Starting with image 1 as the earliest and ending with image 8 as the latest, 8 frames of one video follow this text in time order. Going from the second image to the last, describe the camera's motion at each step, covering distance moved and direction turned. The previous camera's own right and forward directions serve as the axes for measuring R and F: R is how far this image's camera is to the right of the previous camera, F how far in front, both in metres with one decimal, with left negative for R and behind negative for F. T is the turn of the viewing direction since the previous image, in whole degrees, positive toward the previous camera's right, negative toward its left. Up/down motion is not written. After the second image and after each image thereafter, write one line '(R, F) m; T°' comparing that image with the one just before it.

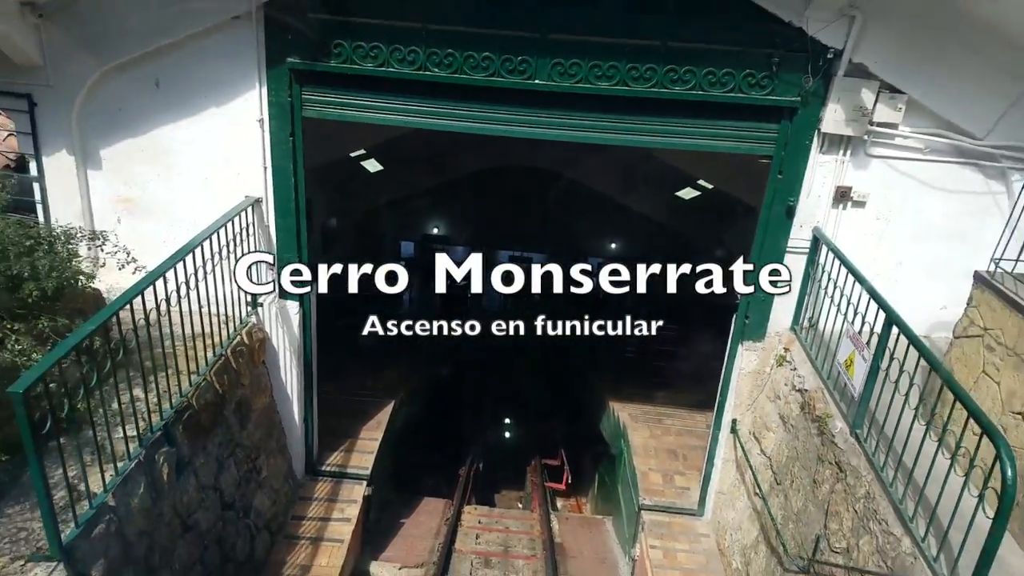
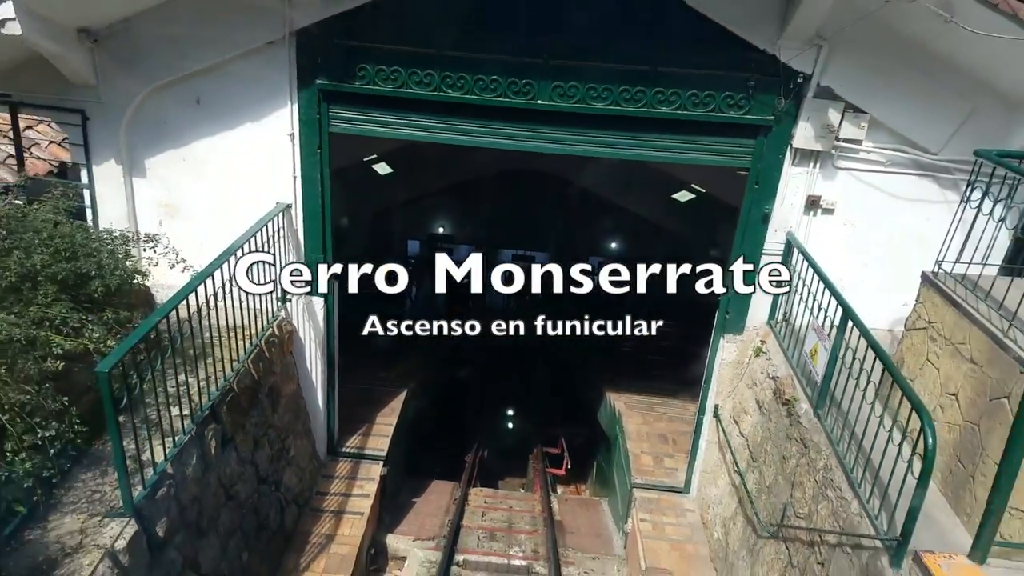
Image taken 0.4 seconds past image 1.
(0.0, -0.6) m; 0°
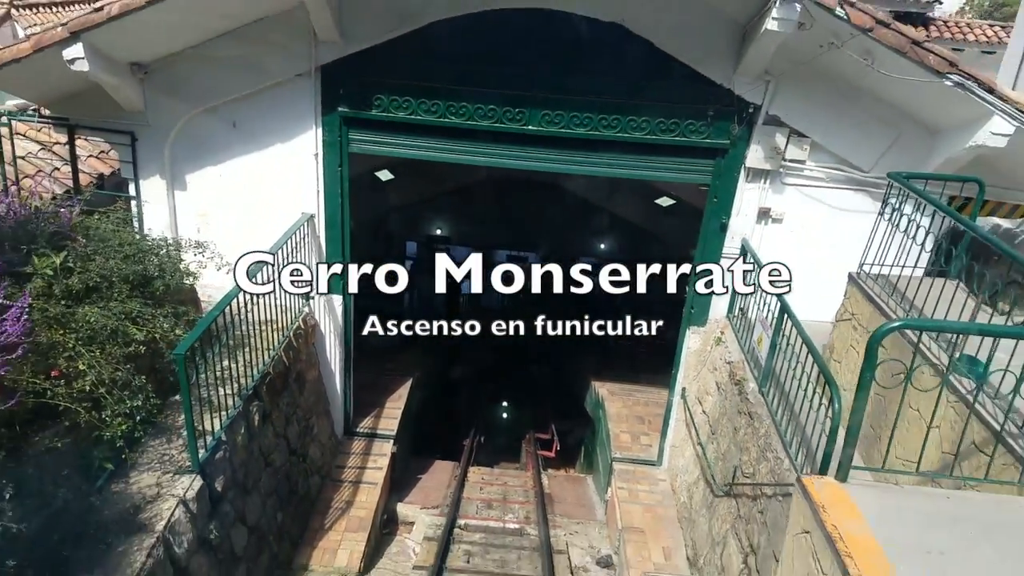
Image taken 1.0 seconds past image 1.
(0.0, -0.9) m; +1°
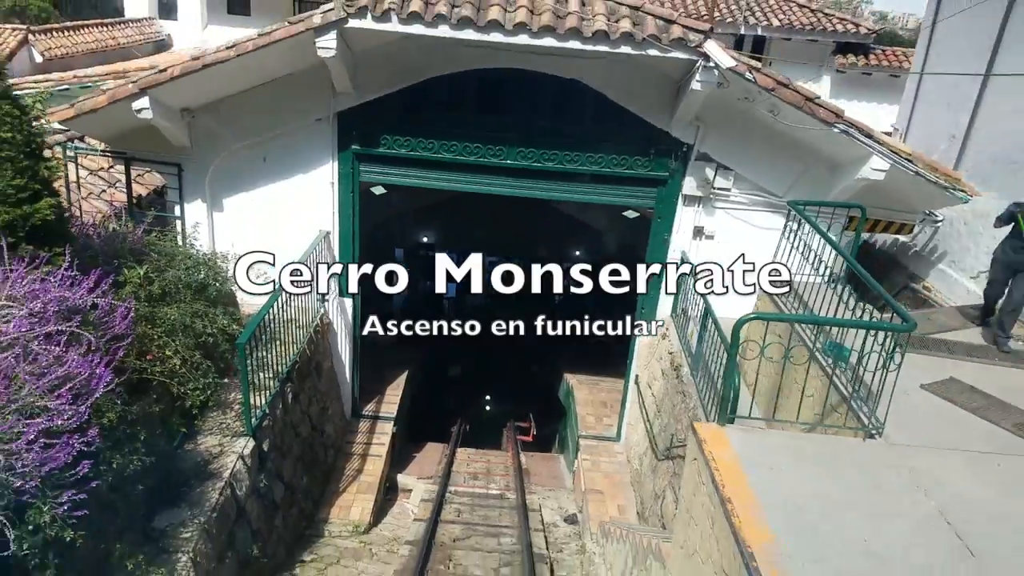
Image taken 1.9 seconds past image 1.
(0.0, -1.4) m; +1°
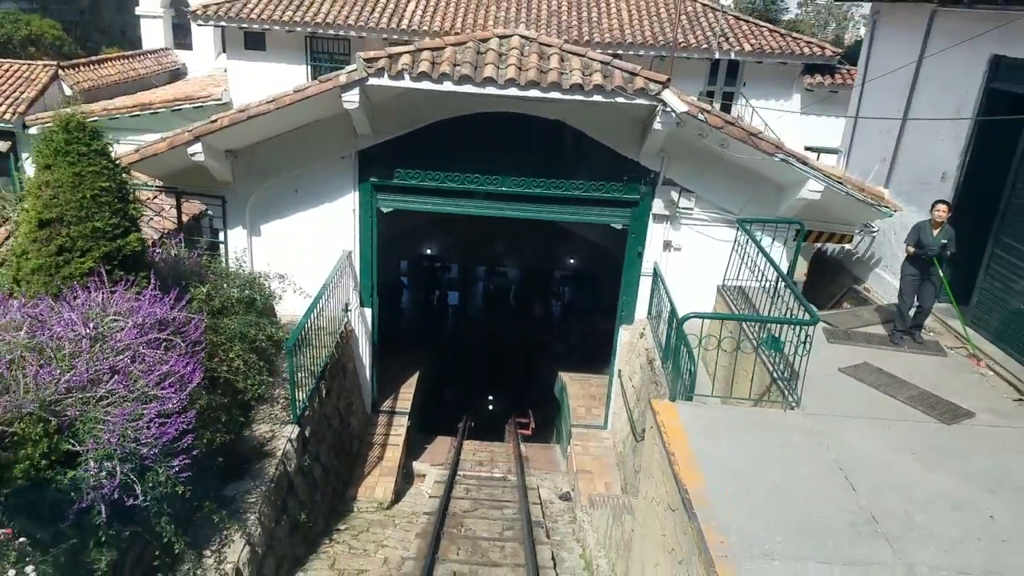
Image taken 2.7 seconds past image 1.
(+0.1, -1.3) m; 0°
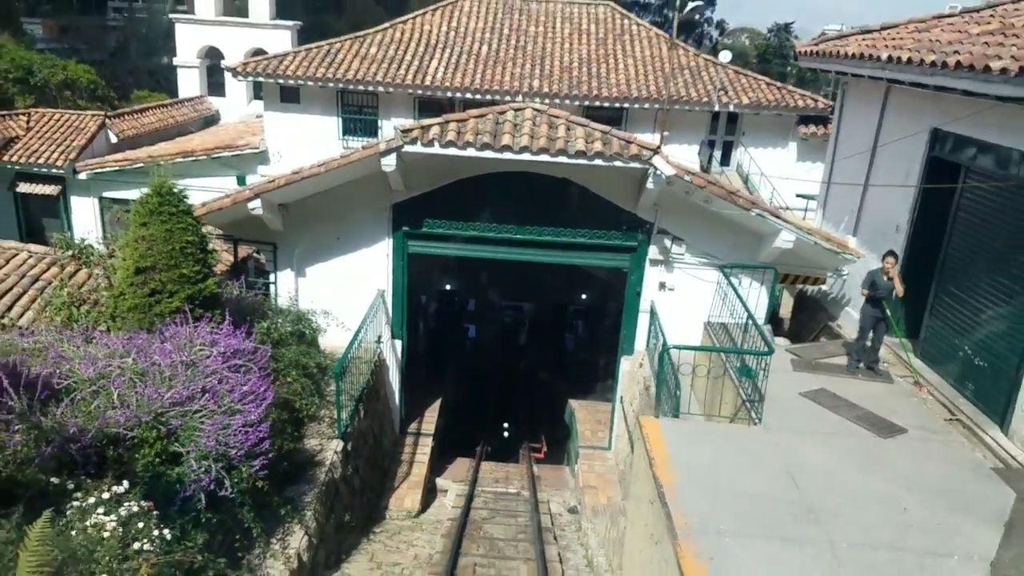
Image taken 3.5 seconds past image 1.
(0.0, -1.3) m; -1°
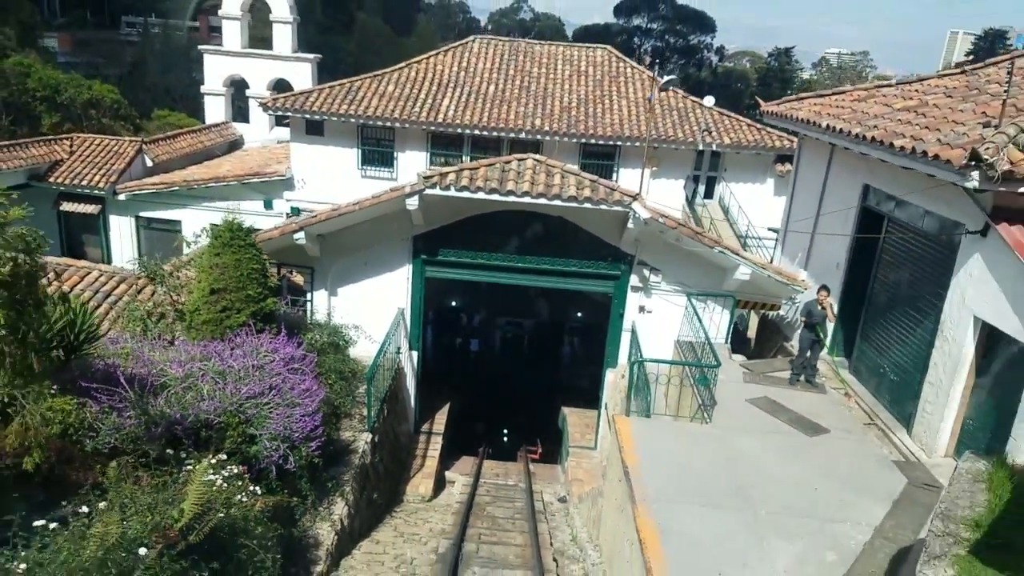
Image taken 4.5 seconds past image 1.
(0.0, -1.8) m; 0°
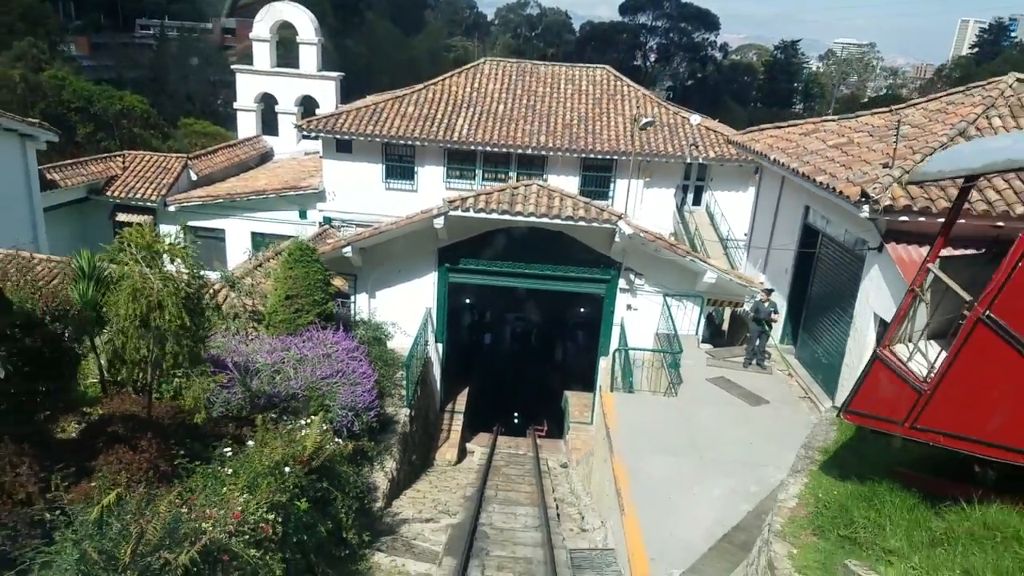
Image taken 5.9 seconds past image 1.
(0.0, -2.5) m; -1°
